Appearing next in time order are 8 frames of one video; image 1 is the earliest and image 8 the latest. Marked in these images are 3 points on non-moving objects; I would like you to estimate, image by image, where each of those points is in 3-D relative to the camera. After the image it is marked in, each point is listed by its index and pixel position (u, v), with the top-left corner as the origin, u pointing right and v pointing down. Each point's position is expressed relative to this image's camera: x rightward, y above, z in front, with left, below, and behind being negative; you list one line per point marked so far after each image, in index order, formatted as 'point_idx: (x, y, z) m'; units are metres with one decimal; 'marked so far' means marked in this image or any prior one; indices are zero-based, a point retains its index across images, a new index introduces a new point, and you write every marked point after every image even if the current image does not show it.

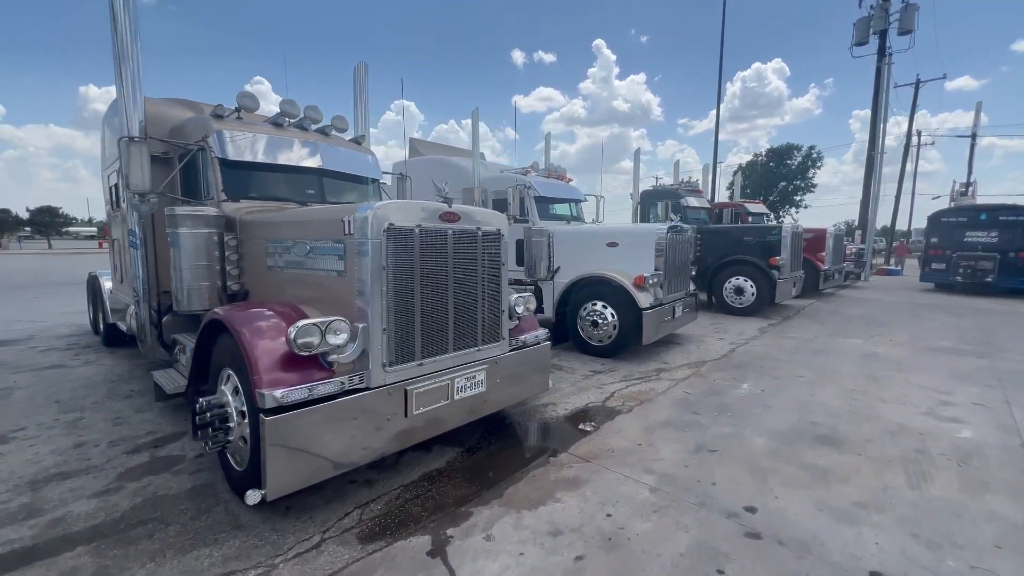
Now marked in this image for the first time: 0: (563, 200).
0: (+1.0, +1.7, +8.1) m
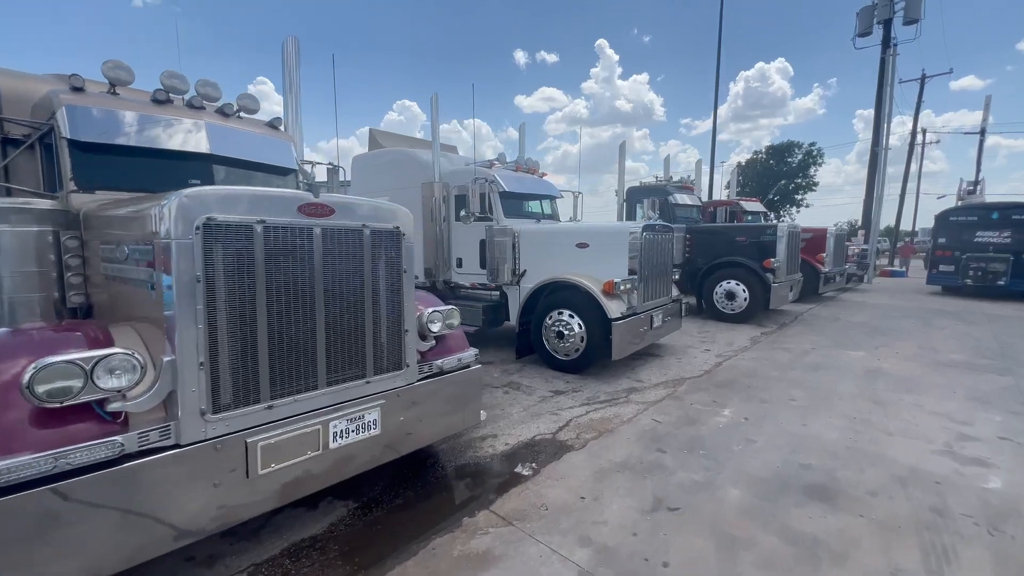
0: (+0.4, +1.6, +7.4) m
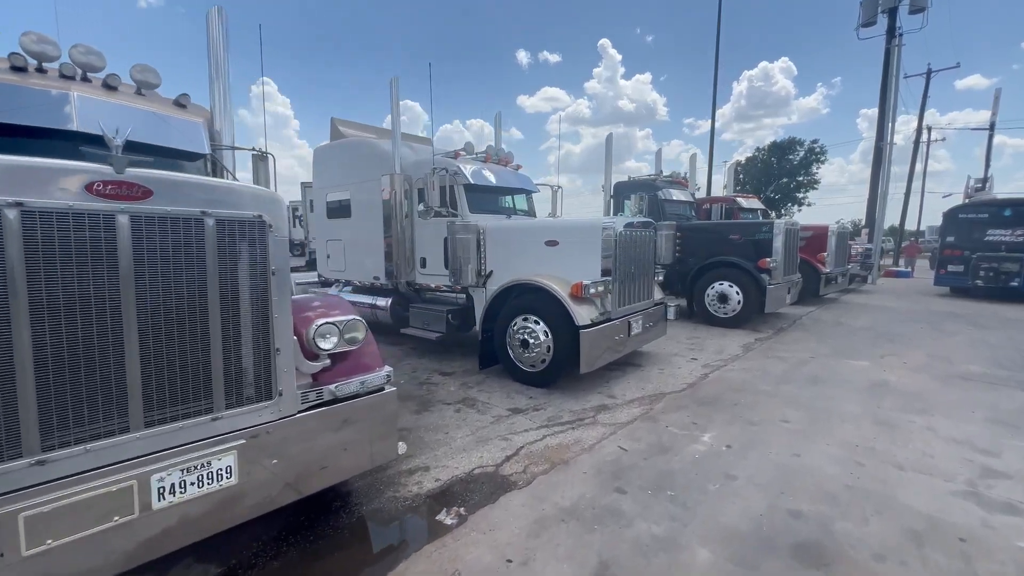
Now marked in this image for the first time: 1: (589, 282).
0: (0.0, +1.5, +6.8) m
1: (+0.9, +0.1, +4.8) m
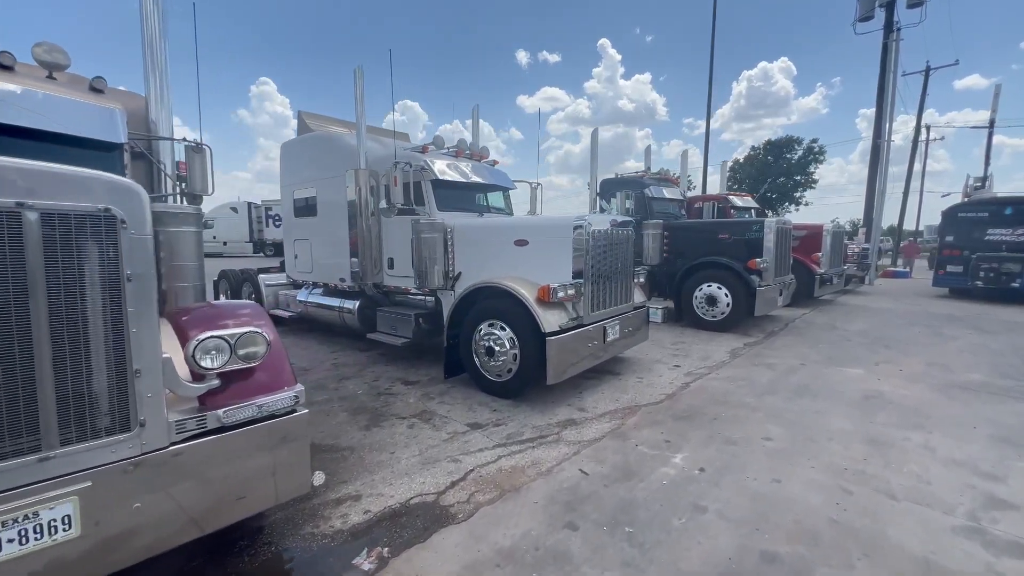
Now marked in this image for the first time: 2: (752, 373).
0: (-0.4, +1.5, +6.4) m
1: (+0.5, 0.0, +4.4) m
2: (+3.0, -1.1, +5.4) m
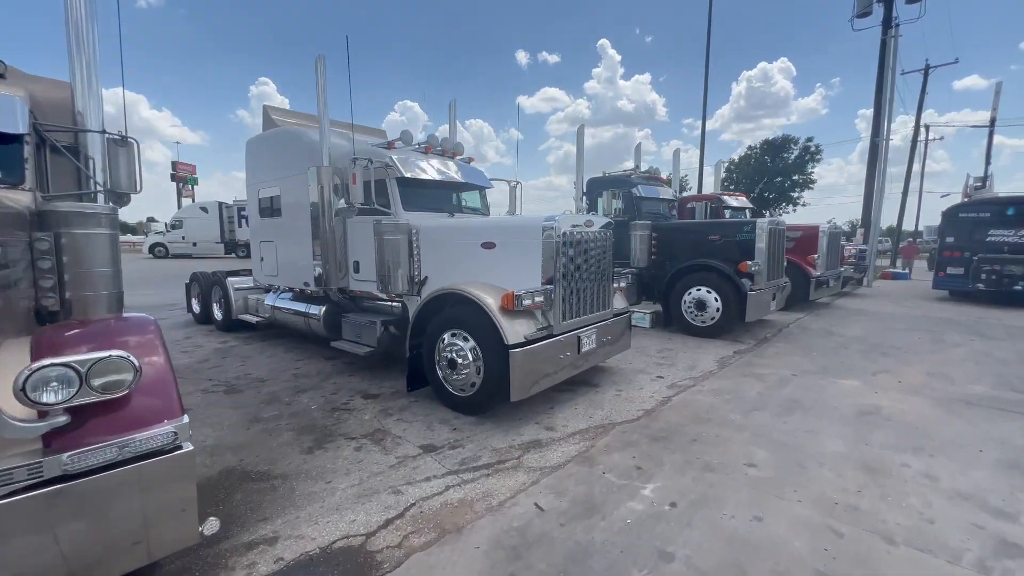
0: (-0.8, +1.4, +6.0) m
1: (+0.1, 0.0, +4.0) m
2: (+2.7, -1.1, +5.0) m
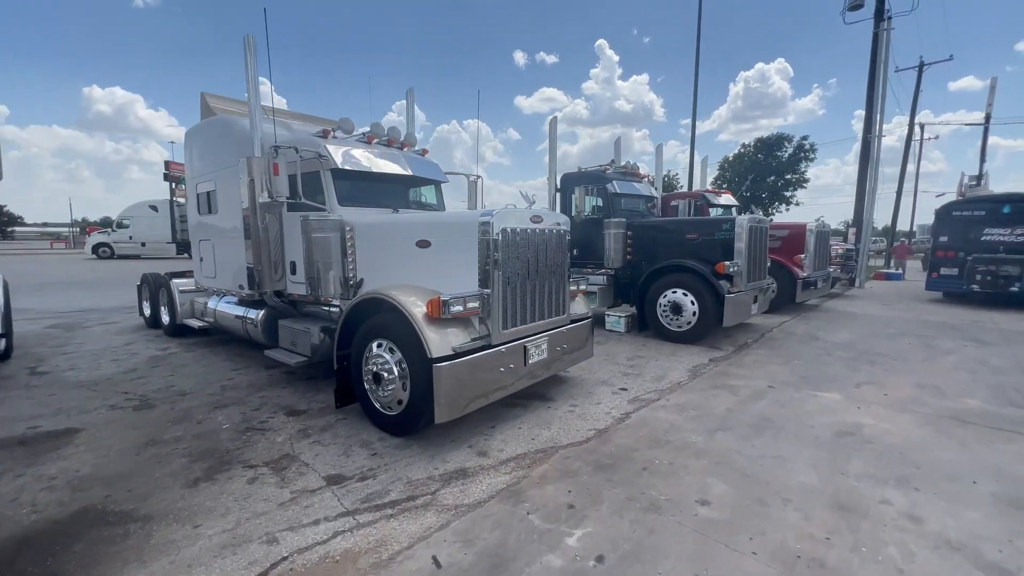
0: (-1.4, +1.4, +5.5) m
1: (-0.5, -0.1, +3.5) m
2: (+2.1, -1.2, +4.5) m
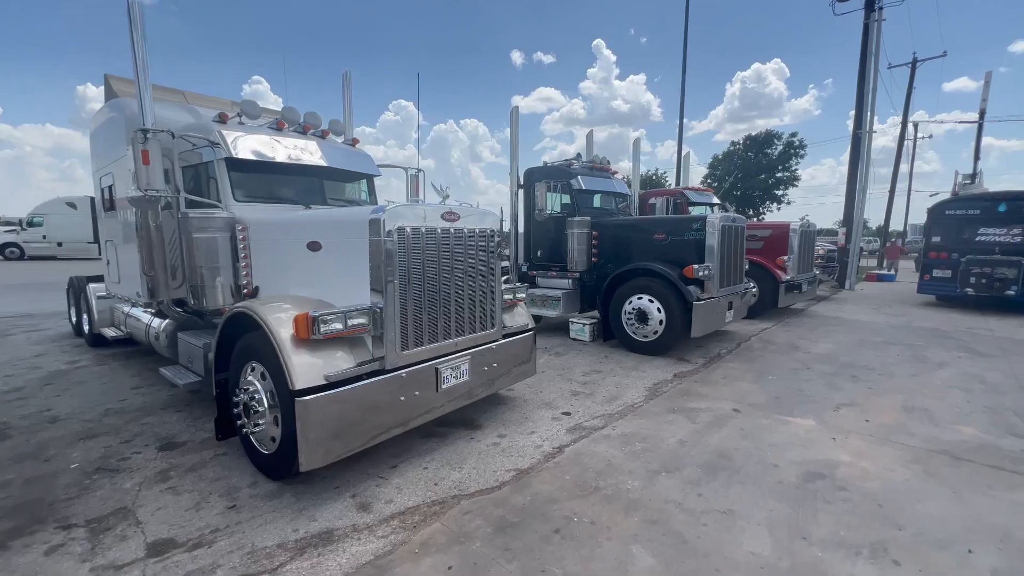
0: (-2.1, +1.3, +4.8) m
1: (-1.2, -0.2, +2.8) m
2: (+1.4, -1.3, +3.9) m
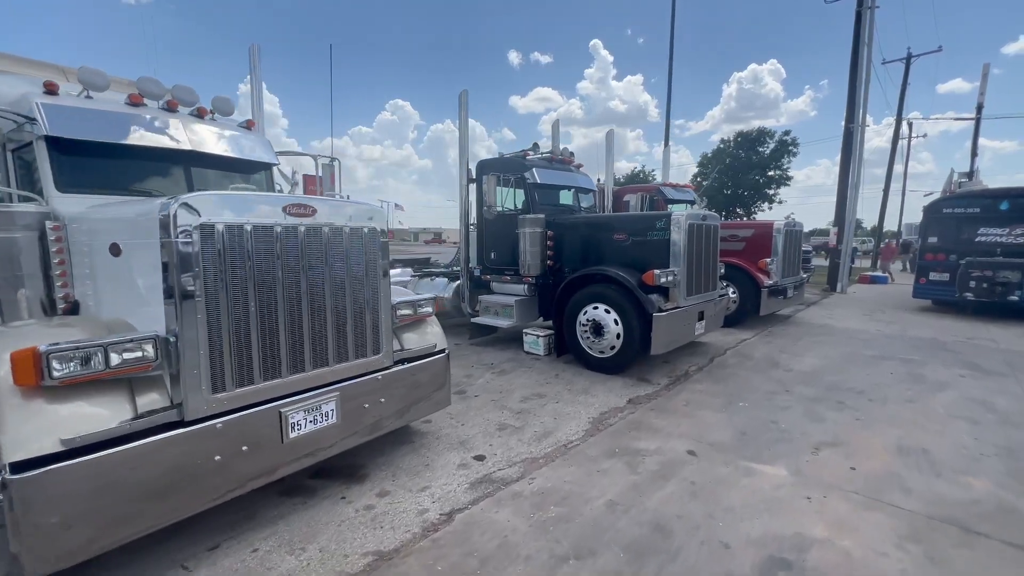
0: (-2.9, +1.2, +4.0) m
1: (-2.0, -0.3, +2.0) m
2: (+0.6, -1.4, +3.0) m
